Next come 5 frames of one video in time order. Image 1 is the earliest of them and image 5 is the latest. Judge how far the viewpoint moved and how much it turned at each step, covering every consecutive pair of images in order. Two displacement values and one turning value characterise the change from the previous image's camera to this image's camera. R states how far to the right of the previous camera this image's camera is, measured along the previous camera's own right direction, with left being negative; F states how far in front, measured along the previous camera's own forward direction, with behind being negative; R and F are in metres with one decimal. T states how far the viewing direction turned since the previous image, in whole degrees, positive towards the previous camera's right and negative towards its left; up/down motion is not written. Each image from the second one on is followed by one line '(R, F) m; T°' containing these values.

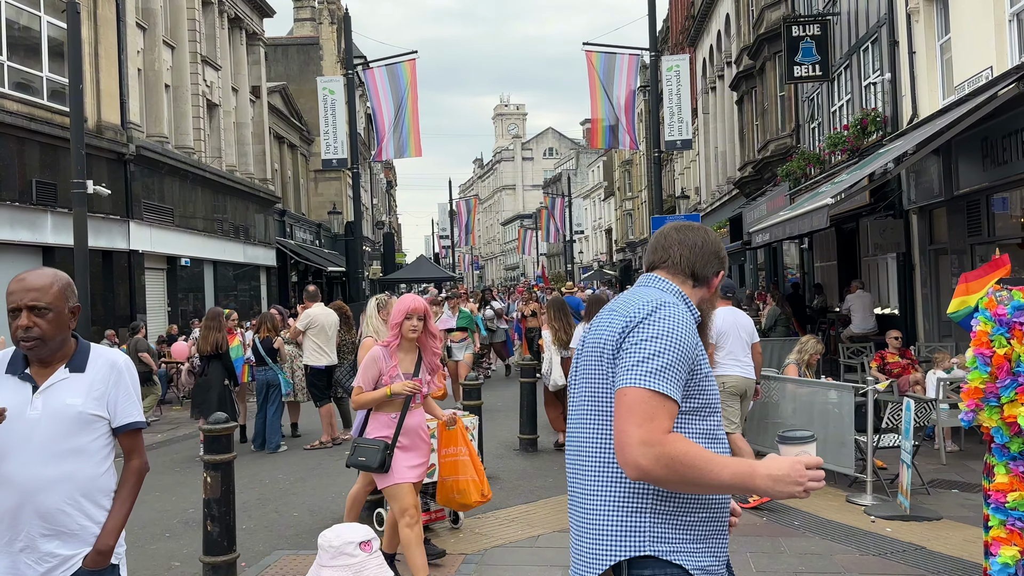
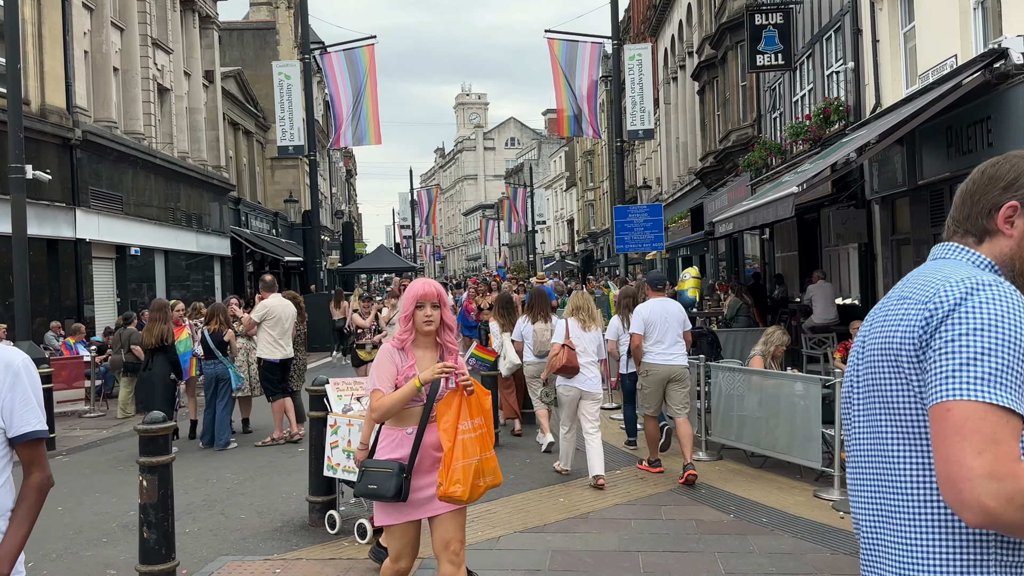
(0.0, +0.3) m; +3°
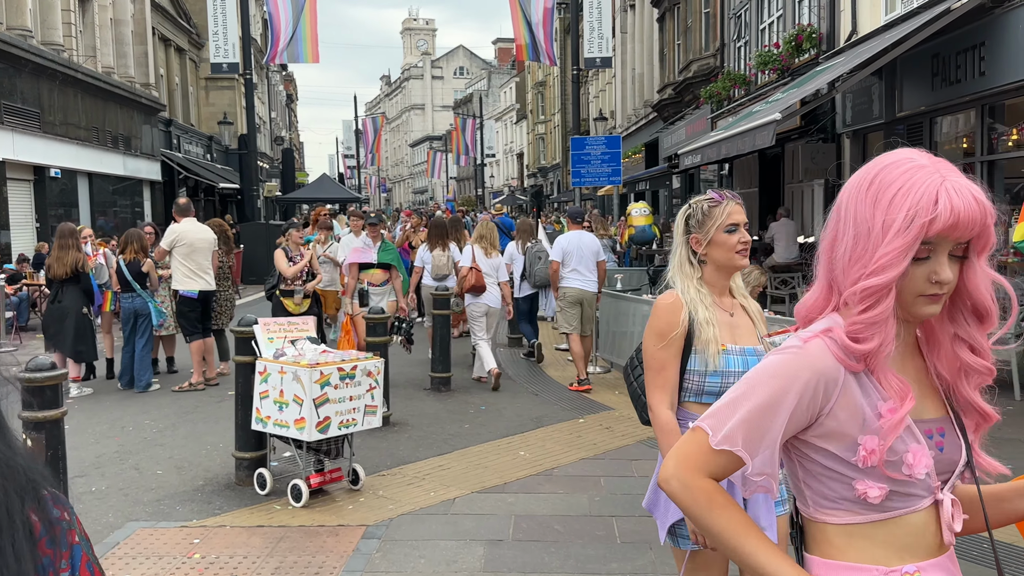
(-0.1, +0.8) m; +4°
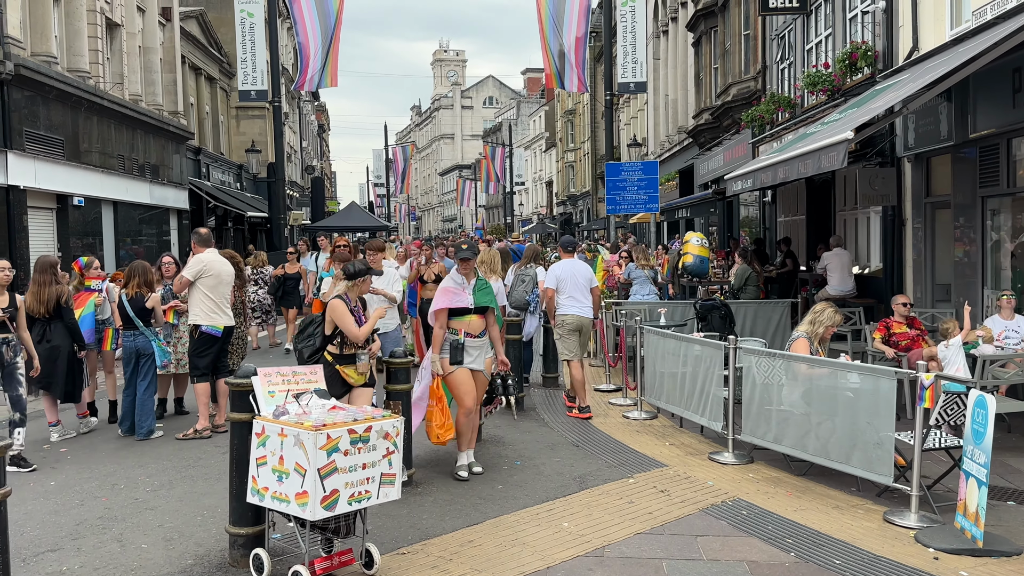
(-0.1, +0.8) m; -2°
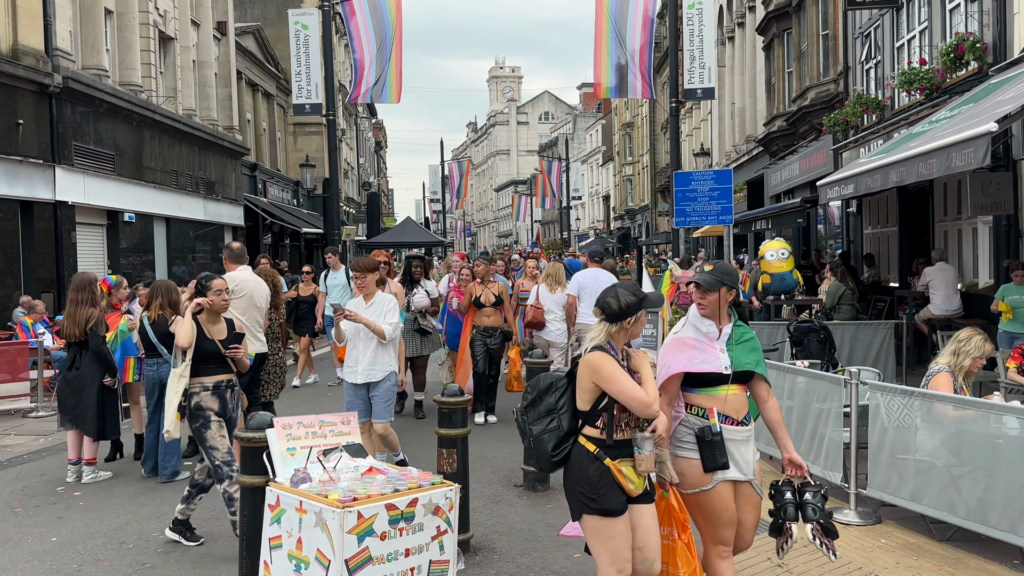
(-0.1, +1.0) m; -4°
